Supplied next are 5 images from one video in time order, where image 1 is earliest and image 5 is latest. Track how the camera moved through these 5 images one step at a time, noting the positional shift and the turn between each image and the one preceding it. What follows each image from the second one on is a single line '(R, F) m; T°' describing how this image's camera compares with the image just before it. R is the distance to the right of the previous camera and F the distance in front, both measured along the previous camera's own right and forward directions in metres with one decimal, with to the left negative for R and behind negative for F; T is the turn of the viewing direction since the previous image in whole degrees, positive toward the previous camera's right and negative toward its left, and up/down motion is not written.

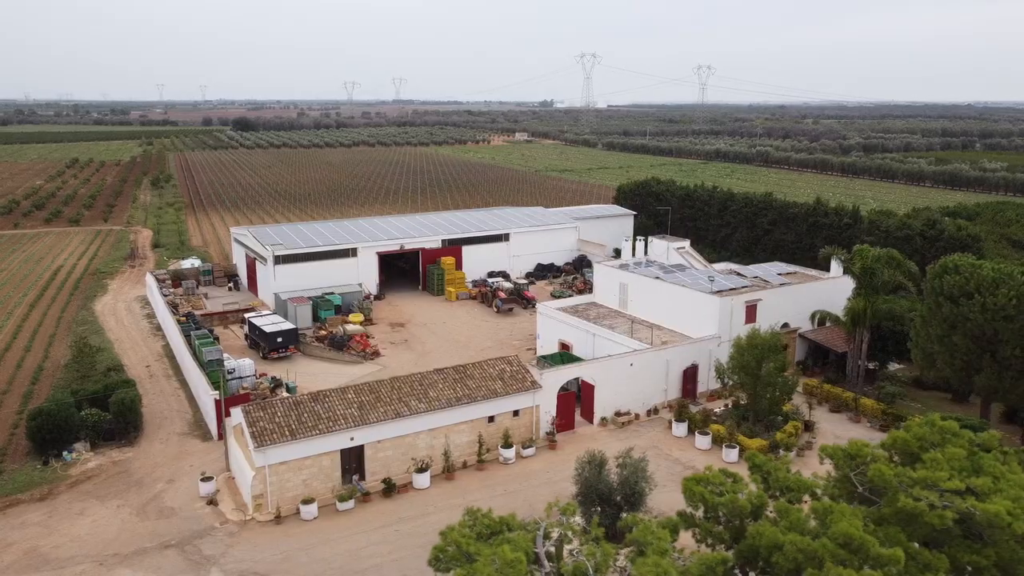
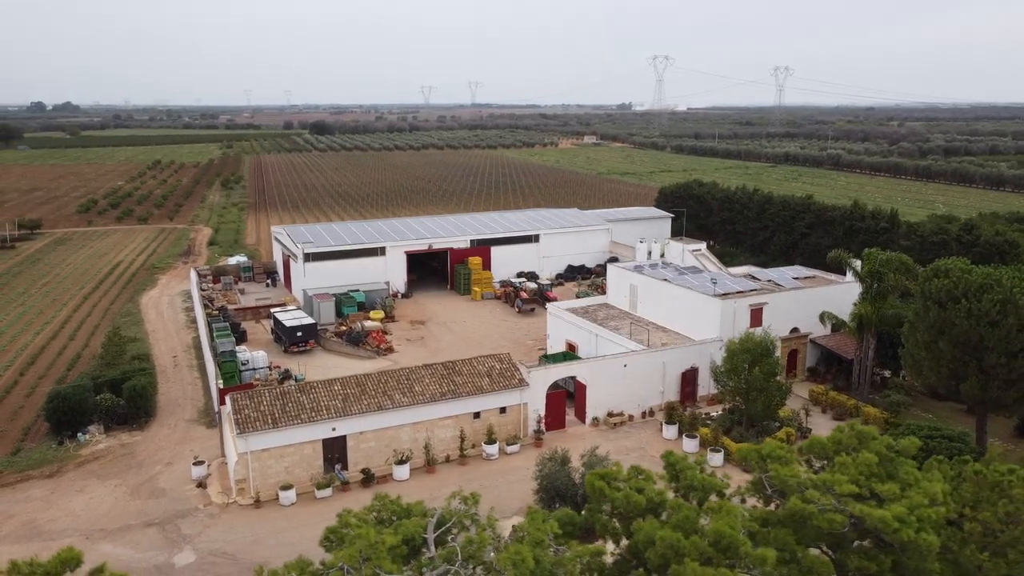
(+2.4, -0.1) m; -5°
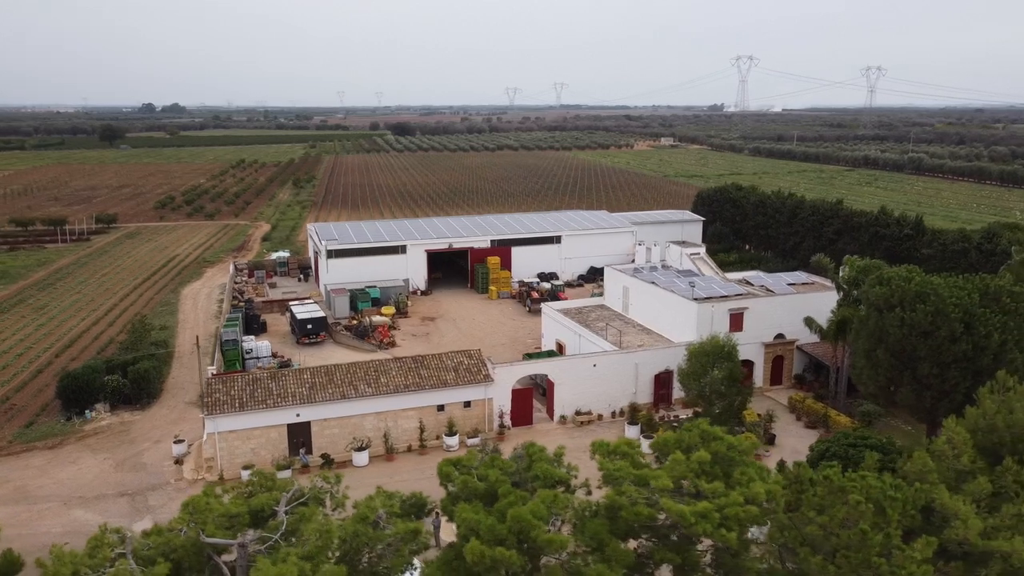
(+3.3, -0.5) m; -6°
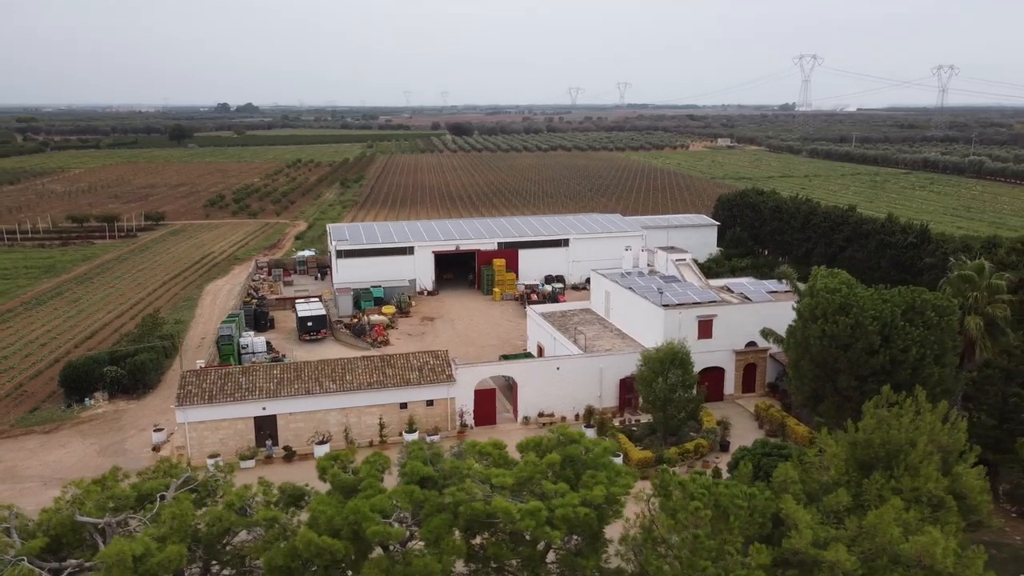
(+2.9, -0.6) m; -5°
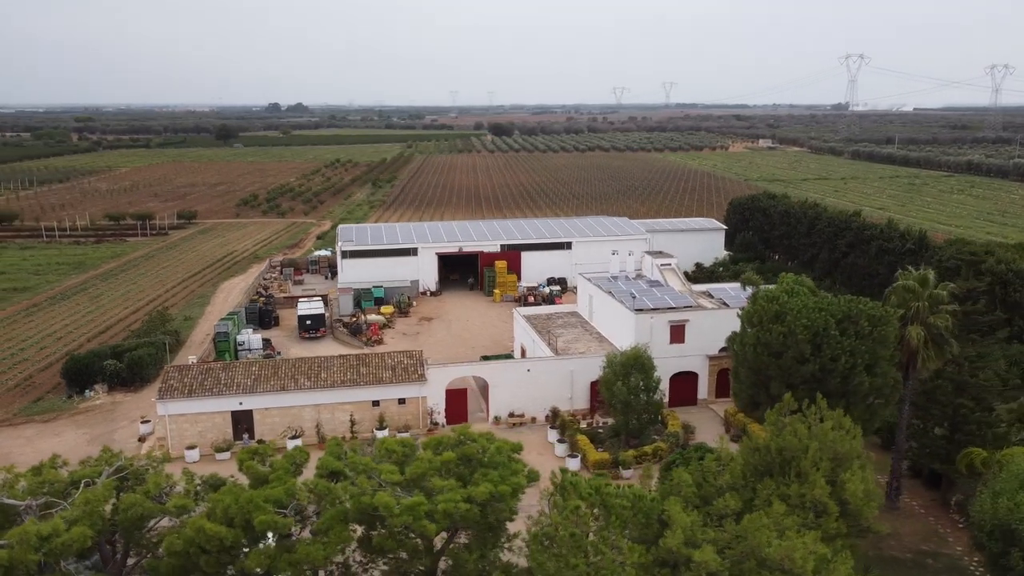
(+2.2, -0.5) m; -3°
